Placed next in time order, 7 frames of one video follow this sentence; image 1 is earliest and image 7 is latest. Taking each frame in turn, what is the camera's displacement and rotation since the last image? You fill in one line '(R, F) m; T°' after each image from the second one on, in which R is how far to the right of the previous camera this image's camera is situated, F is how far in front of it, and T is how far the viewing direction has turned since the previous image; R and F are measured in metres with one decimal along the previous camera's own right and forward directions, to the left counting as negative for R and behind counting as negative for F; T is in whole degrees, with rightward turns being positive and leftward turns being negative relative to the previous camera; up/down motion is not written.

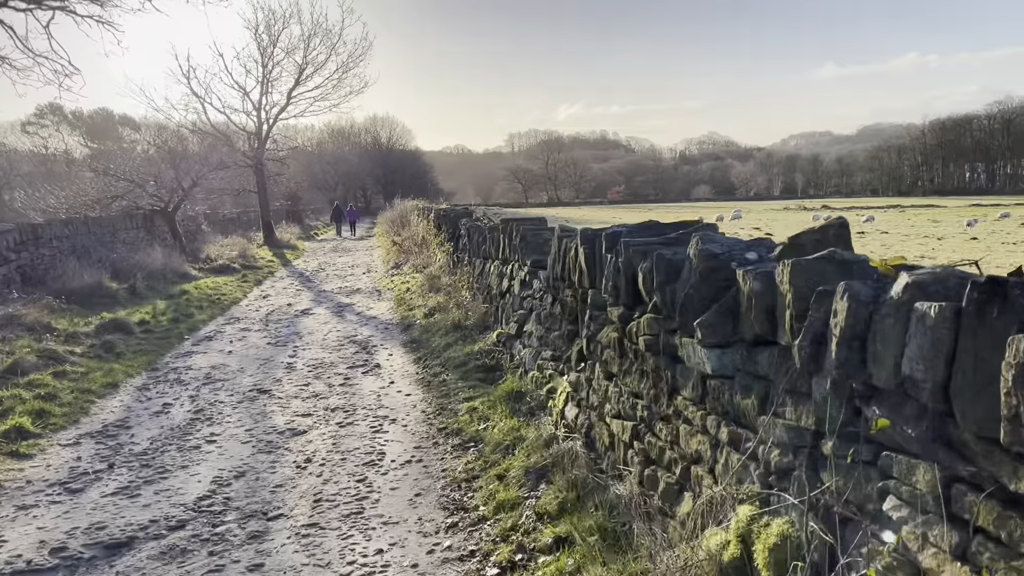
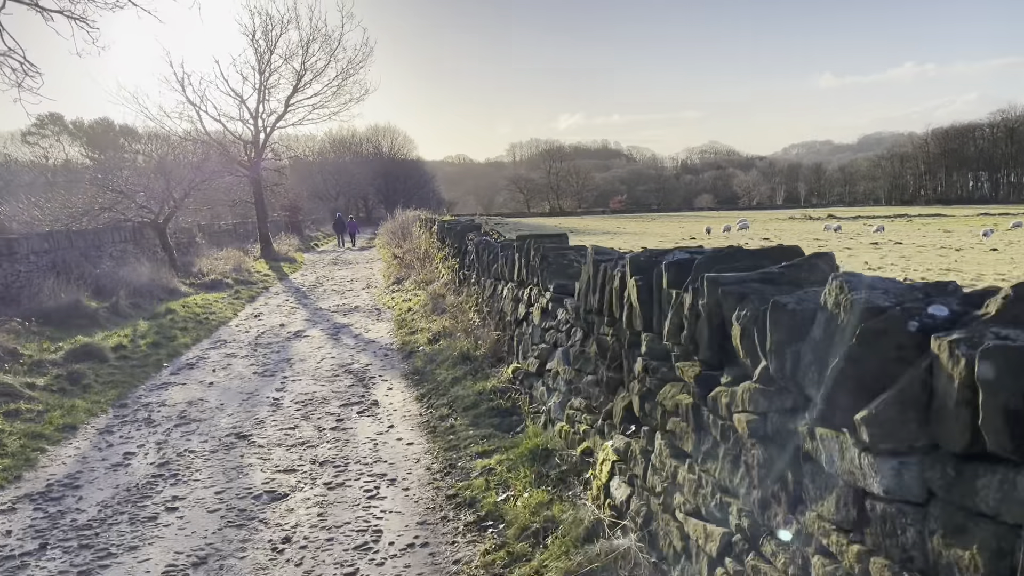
(-0.1, +0.9) m; 0°
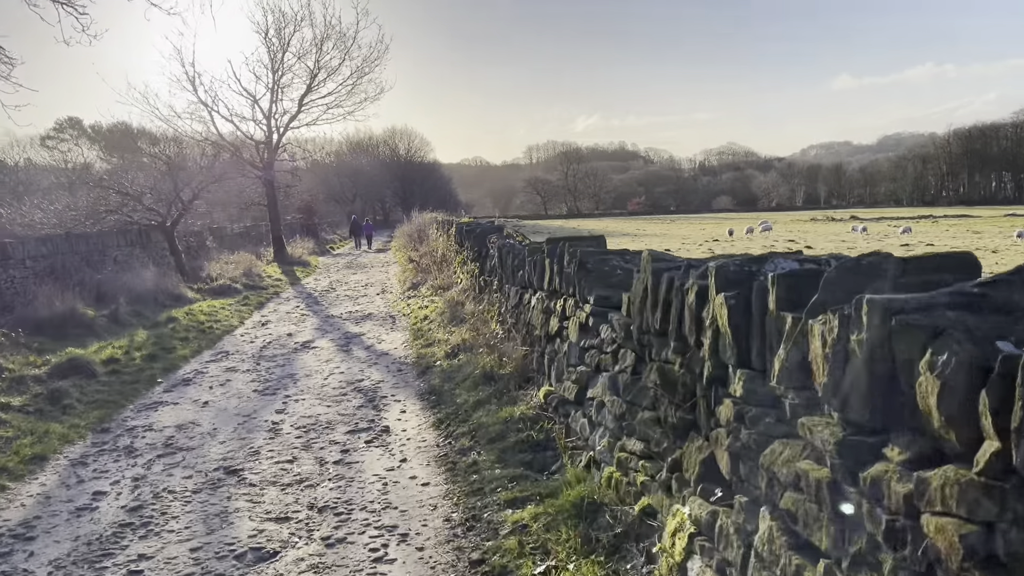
(-0.1, +0.8) m; -1°
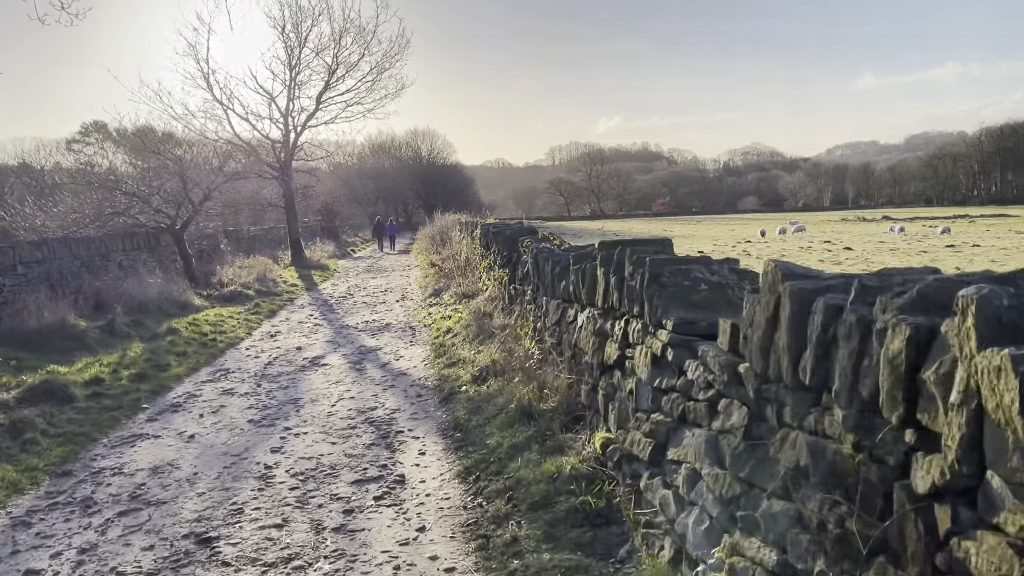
(-0.1, +1.0) m; -2°
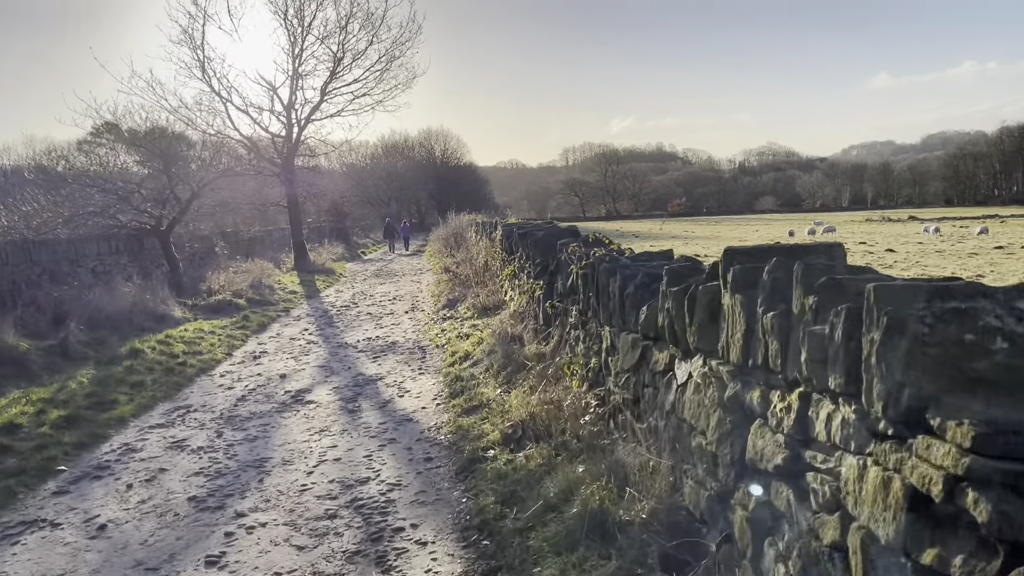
(-0.2, +1.7) m; -1°
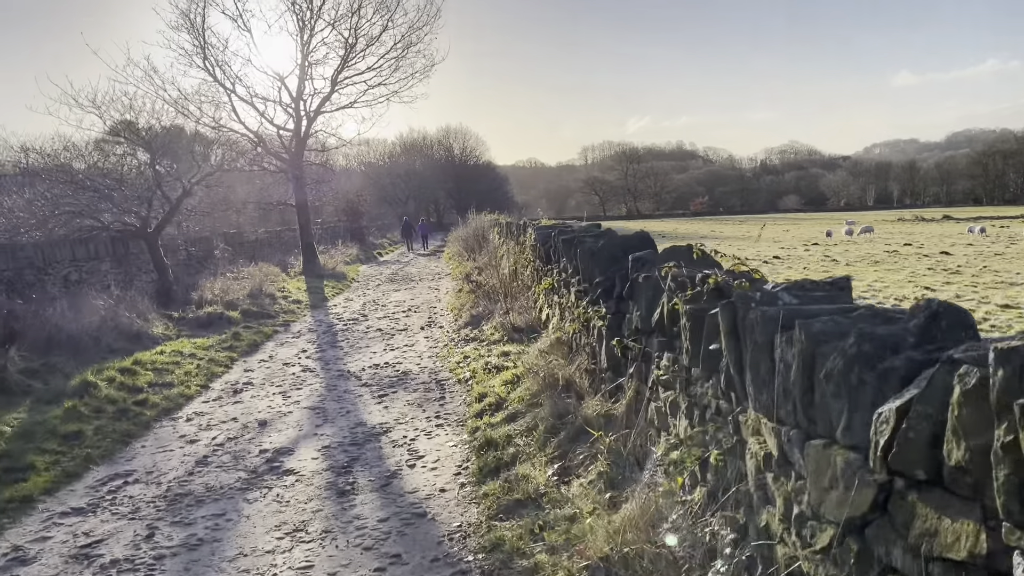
(-0.2, +1.7) m; -1°
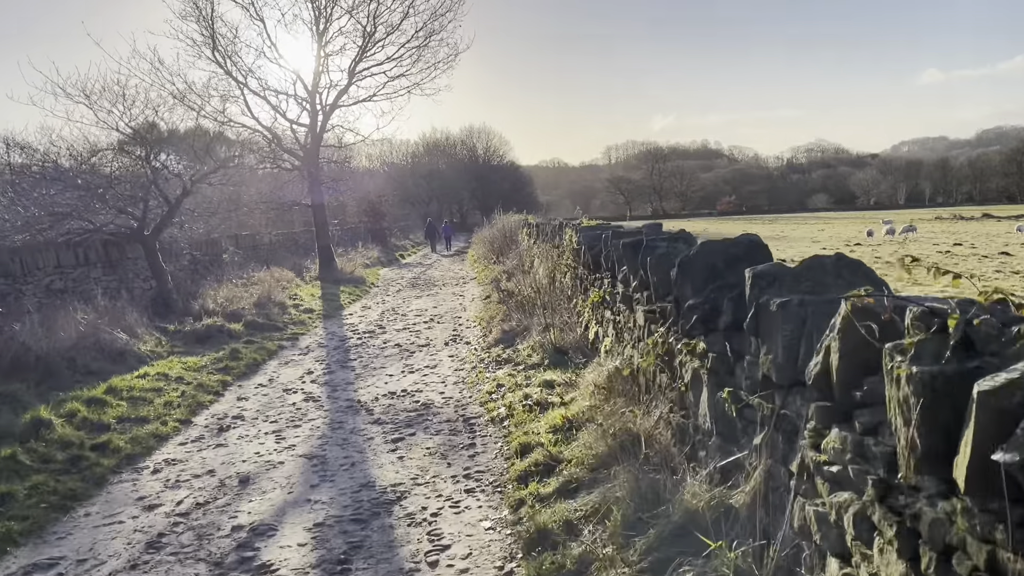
(-0.1, +1.3) m; -2°
